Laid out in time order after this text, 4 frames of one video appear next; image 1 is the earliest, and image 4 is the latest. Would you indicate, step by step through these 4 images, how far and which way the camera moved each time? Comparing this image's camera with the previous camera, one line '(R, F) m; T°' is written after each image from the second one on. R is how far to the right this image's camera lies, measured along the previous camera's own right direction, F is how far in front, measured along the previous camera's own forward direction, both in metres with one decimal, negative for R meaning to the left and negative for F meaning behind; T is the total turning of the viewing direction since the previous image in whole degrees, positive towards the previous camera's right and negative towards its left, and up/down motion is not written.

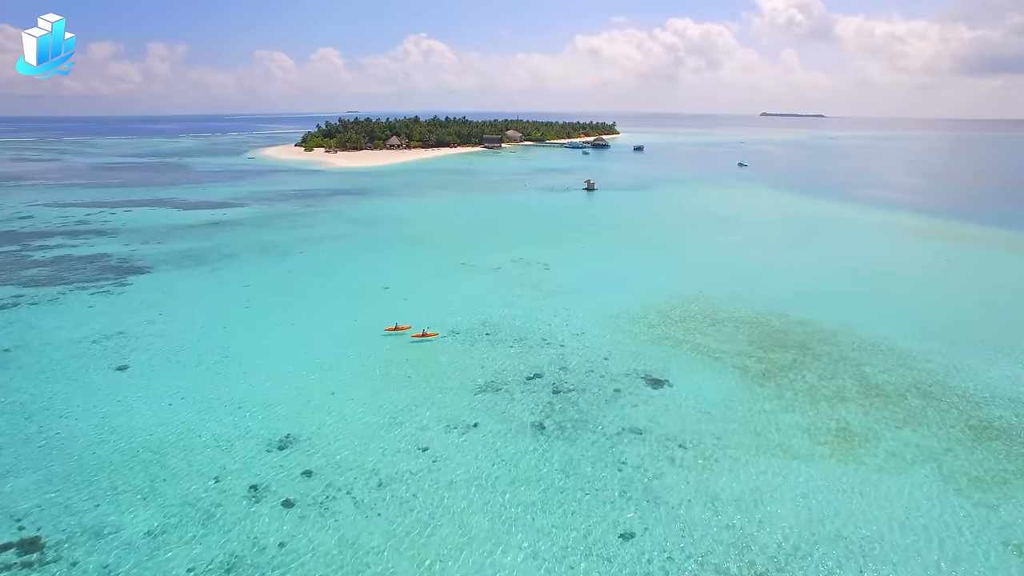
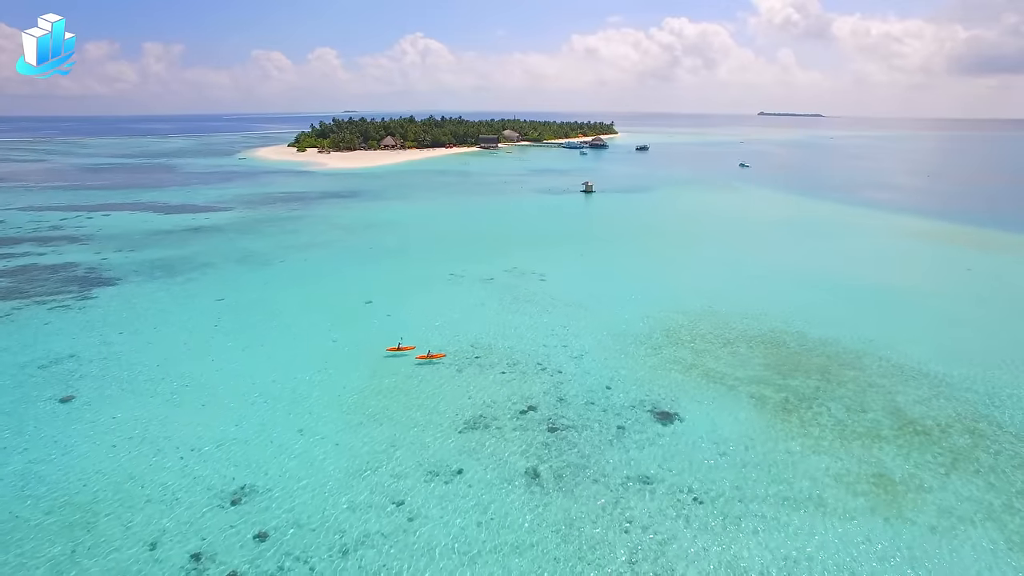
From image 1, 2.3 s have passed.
(+0.1, +1.5) m; 0°
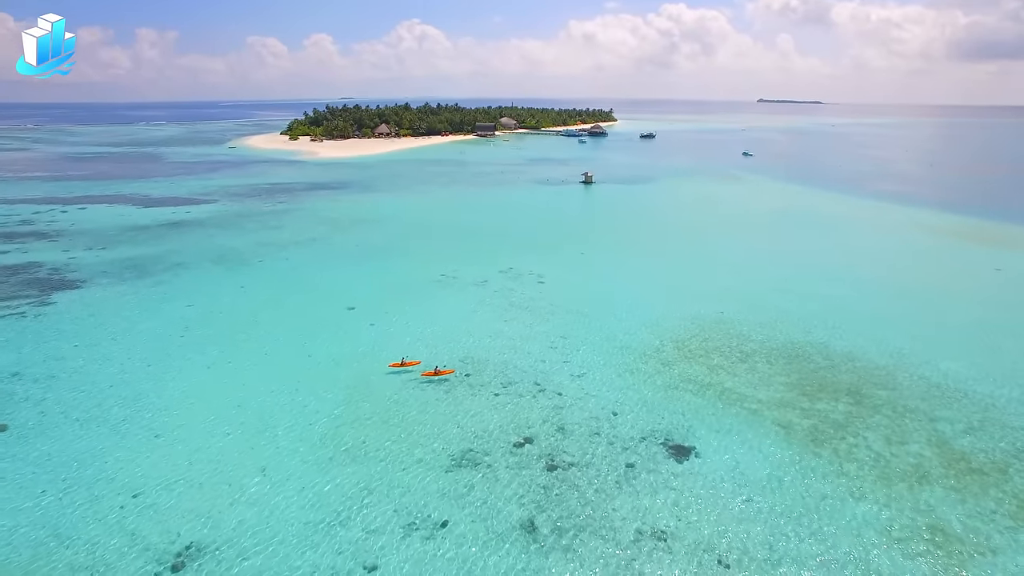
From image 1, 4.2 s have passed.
(+0.1, +1.6) m; 0°
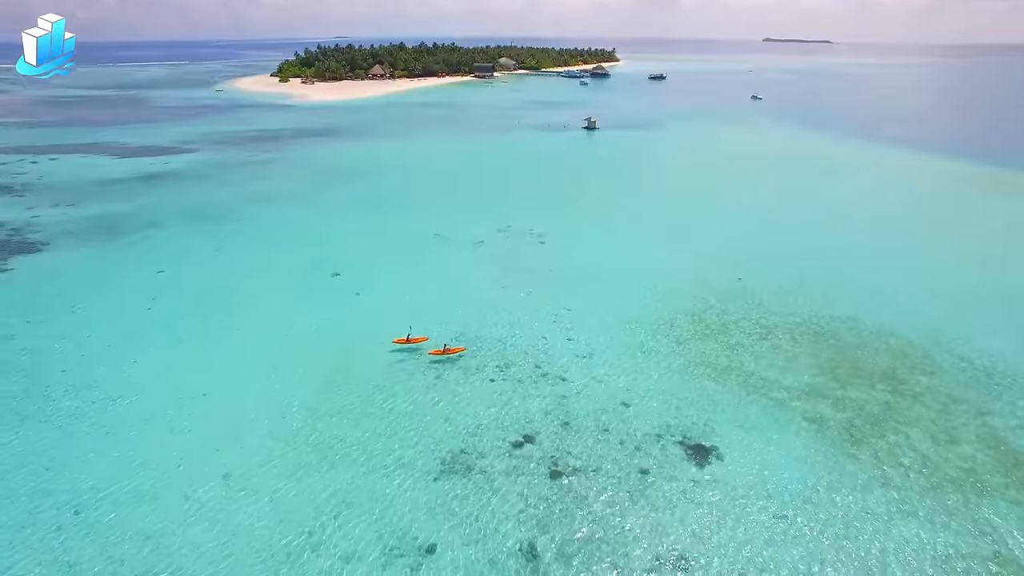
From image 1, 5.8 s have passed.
(0.0, +1.6) m; 0°
